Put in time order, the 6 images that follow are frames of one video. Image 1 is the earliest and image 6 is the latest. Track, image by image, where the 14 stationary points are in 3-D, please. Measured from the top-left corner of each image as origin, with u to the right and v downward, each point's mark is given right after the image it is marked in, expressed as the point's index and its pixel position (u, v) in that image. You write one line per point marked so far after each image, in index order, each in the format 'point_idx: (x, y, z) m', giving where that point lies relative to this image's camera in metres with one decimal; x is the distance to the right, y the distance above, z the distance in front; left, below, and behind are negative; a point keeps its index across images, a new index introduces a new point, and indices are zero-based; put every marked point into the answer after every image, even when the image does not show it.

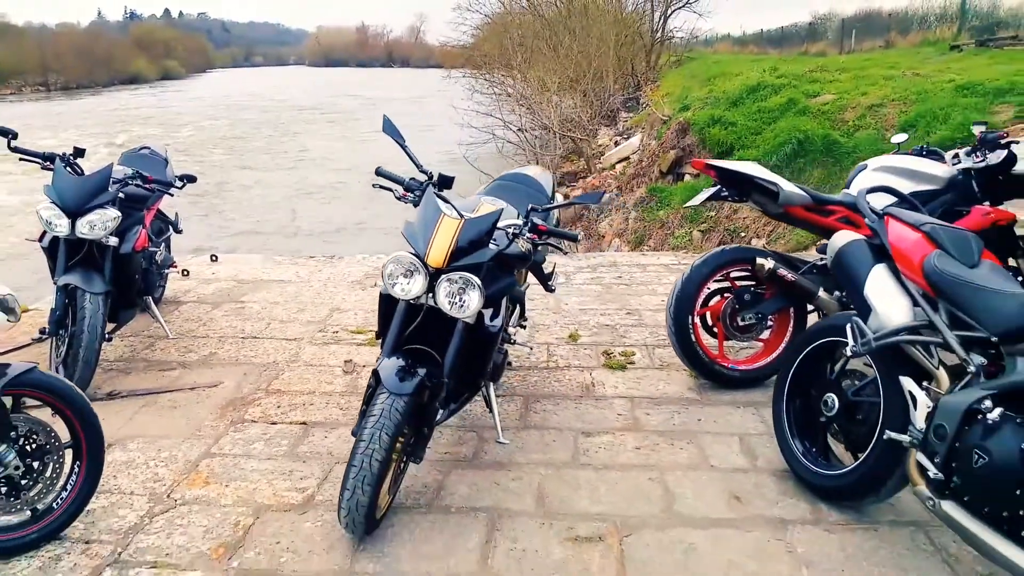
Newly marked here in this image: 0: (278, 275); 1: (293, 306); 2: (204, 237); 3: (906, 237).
0: (-1.9, +0.1, +6.8) m
1: (-1.5, -0.1, +5.8) m
2: (-4.2, +0.7, +11.5) m
3: (+1.3, +0.2, +2.9) m
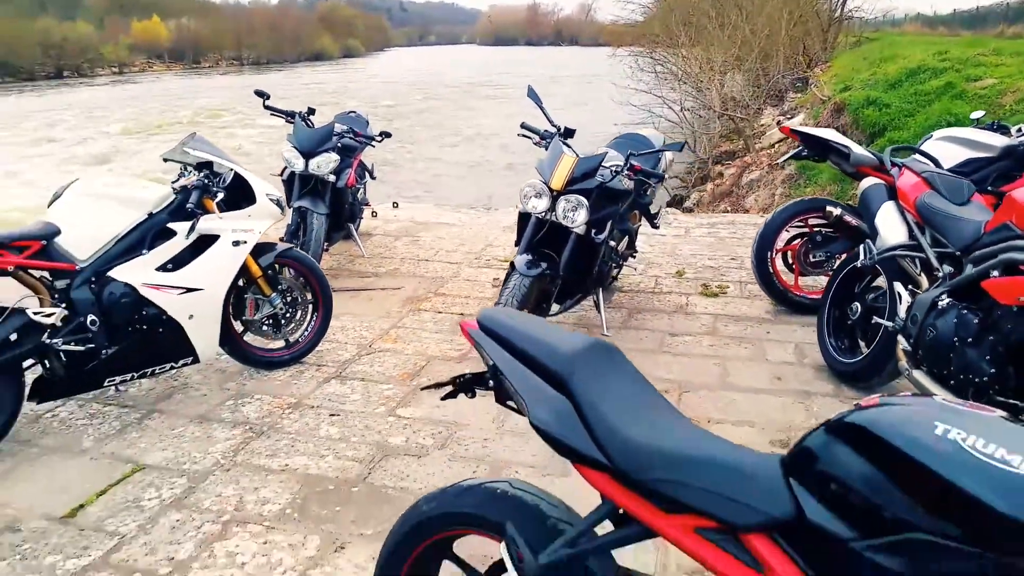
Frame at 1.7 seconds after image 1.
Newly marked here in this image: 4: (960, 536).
0: (-0.6, +0.7, +8.3) m
1: (-0.5, +0.4, +7.2) m
2: (-2.0, +1.5, +13.3) m
3: (+1.8, +0.5, +3.8) m
4: (+0.7, -0.4, +1.3) m
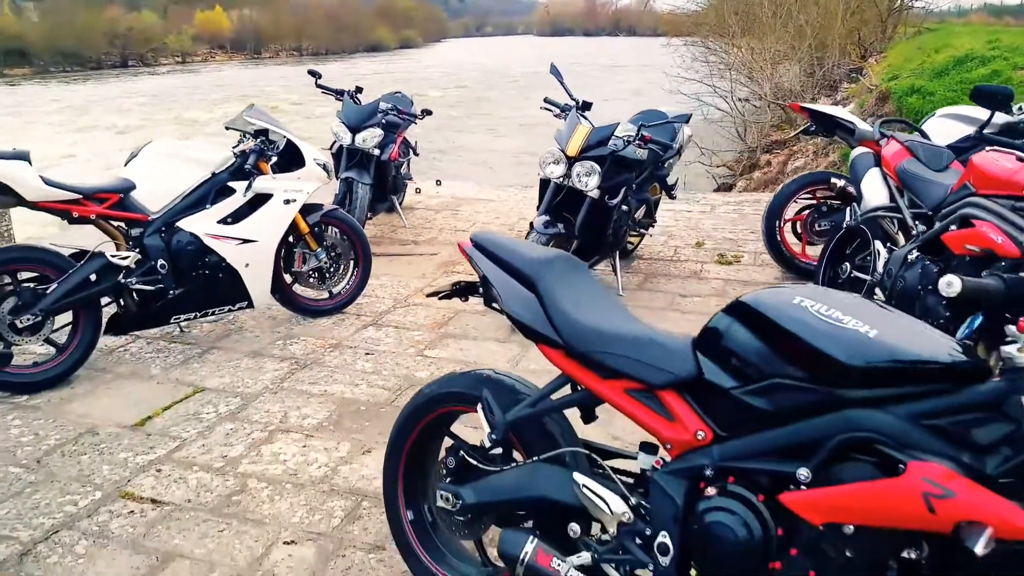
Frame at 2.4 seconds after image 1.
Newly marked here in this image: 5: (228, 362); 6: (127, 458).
0: (-0.3, +0.9, +8.7) m
1: (-0.2, +0.7, +7.7) m
2: (-1.3, +1.8, +13.8) m
3: (+1.9, +0.7, +4.2) m
4: (+0.6, -0.2, +1.7) m
5: (-1.4, -0.4, +4.3) m
6: (-1.5, -0.7, +3.3) m
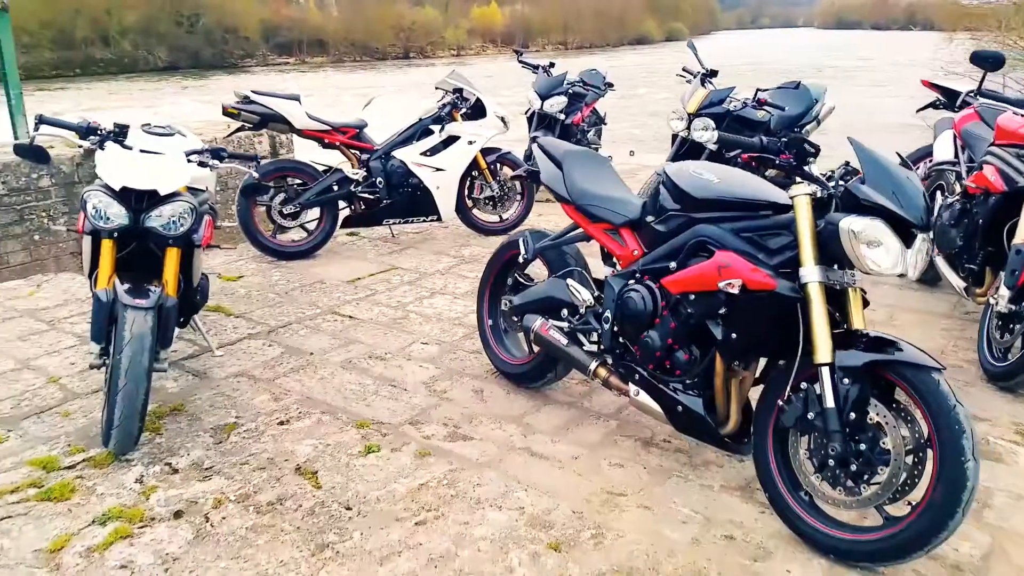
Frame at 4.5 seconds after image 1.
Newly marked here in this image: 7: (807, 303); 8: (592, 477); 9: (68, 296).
0: (+1.8, +1.4, +9.8) m
1: (+1.6, +1.1, +8.7) m
2: (+2.3, +2.3, +15.0) m
3: (+2.6, +1.0, +4.8) m
4: (+0.6, +0.3, +2.8) m
5: (-0.6, +0.2, +5.9) m
6: (-1.0, -0.1, +5.0) m
7: (+0.8, -0.1, +2.4) m
8: (+0.3, -0.7, +2.9) m
9: (-2.6, -0.1, +5.0) m
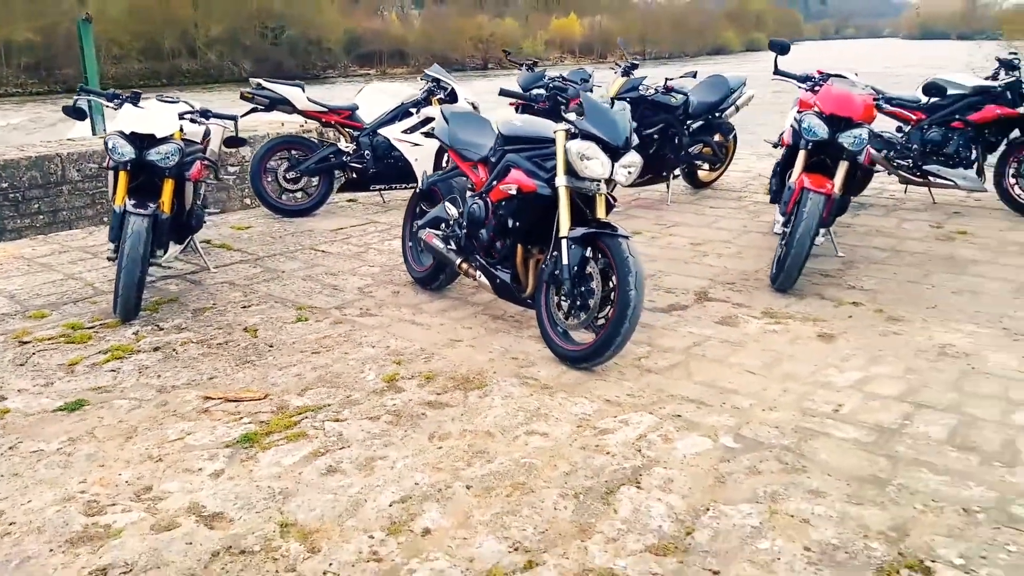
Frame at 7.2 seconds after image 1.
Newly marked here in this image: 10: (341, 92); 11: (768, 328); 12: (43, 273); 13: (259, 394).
0: (+1.8, +1.7, +10.9) m
1: (+1.5, +1.5, +9.9) m
2: (+2.7, +2.6, +16.0) m
3: (+2.1, +1.4, +5.8) m
4: (0.0, +0.7, +4.0) m
5: (-1.0, +0.6, +7.2) m
6: (-1.4, +0.4, +6.3) m
7: (+0.2, +0.4, +3.6) m
8: (-0.3, -0.2, +4.1) m
9: (-3.0, +0.4, +6.4) m
10: (-3.3, +3.7, +16.0) m
11: (+1.1, -0.2, +3.7) m
12: (-3.1, +0.1, +5.5) m
13: (-1.0, -0.4, +3.4) m
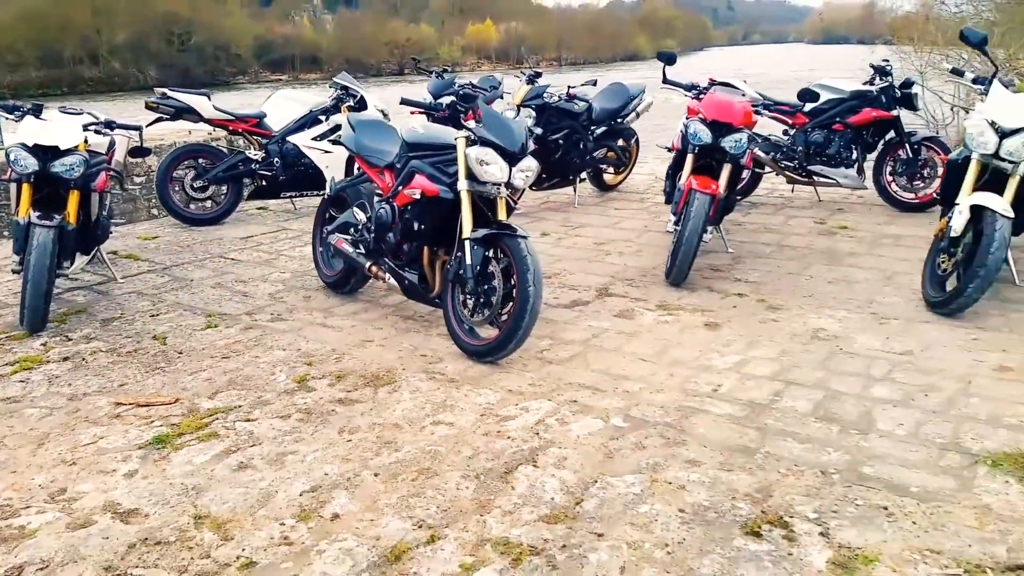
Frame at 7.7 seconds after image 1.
0: (+0.6, +1.7, +11.2) m
1: (+0.5, +1.4, +10.2) m
2: (+1.1, +2.6, +16.4) m
3: (+1.5, +1.4, +6.2) m
4: (-0.5, +0.7, +4.2) m
5: (-1.8, +0.6, +7.3) m
6: (-2.1, +0.3, +6.3) m
7: (-0.2, +0.4, +3.8) m
8: (-0.8, -0.2, +4.3) m
9: (-3.7, +0.3, +6.3) m
10: (-4.9, +3.5, +15.9) m
11: (+0.7, -0.1, +4.0) m
12: (-3.7, 0.0, +5.4) m
13: (-1.4, -0.5, +3.5) m
